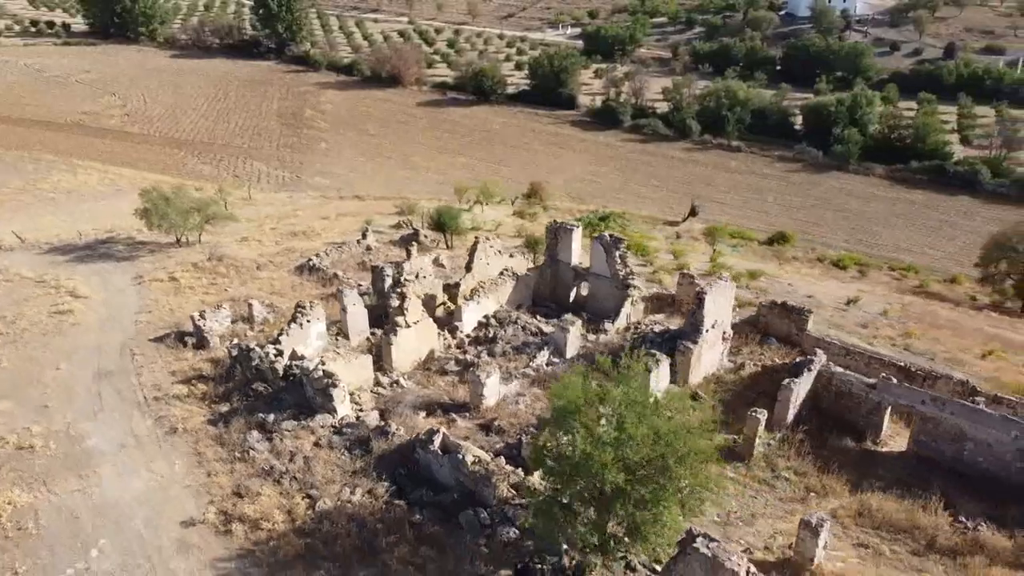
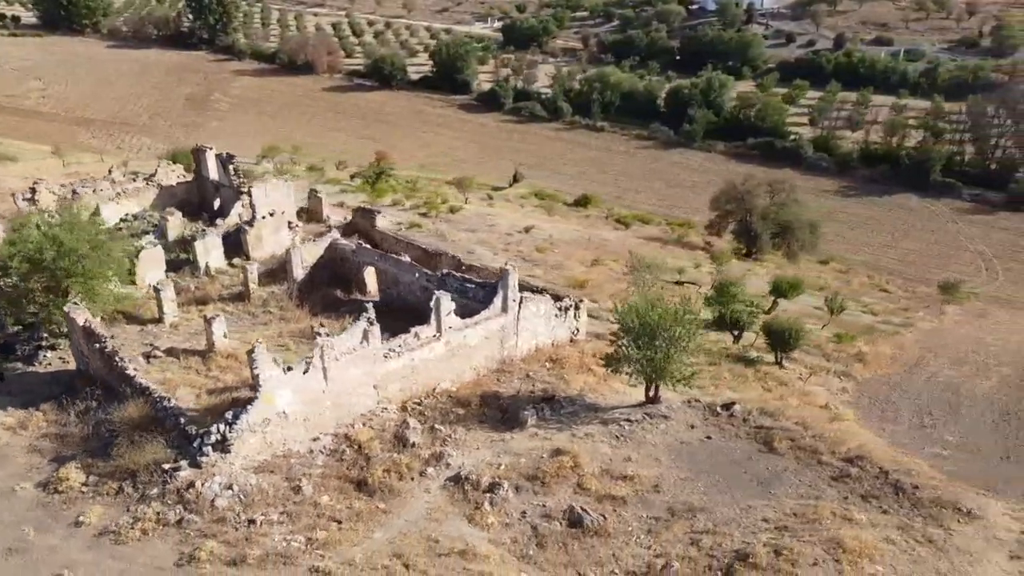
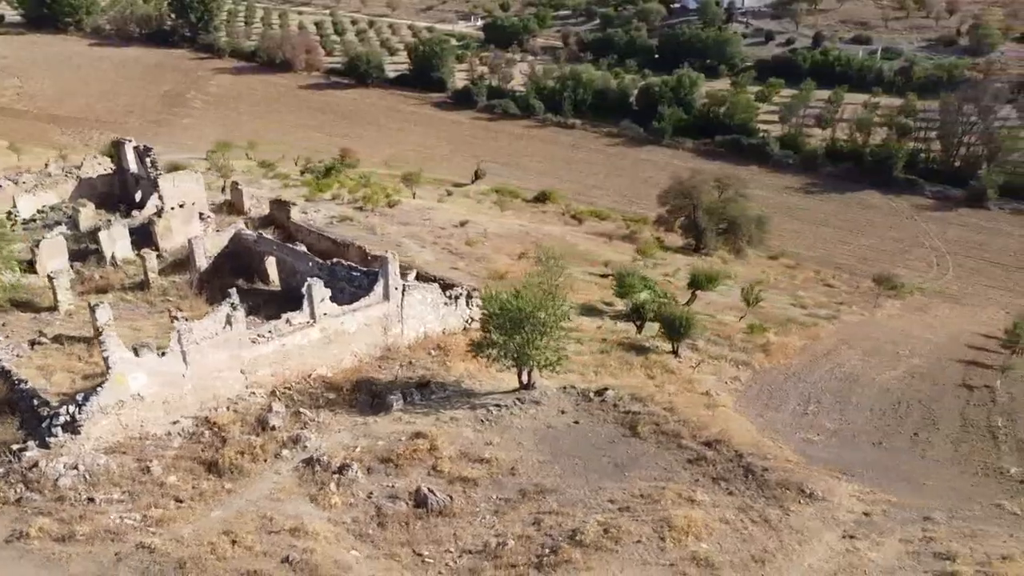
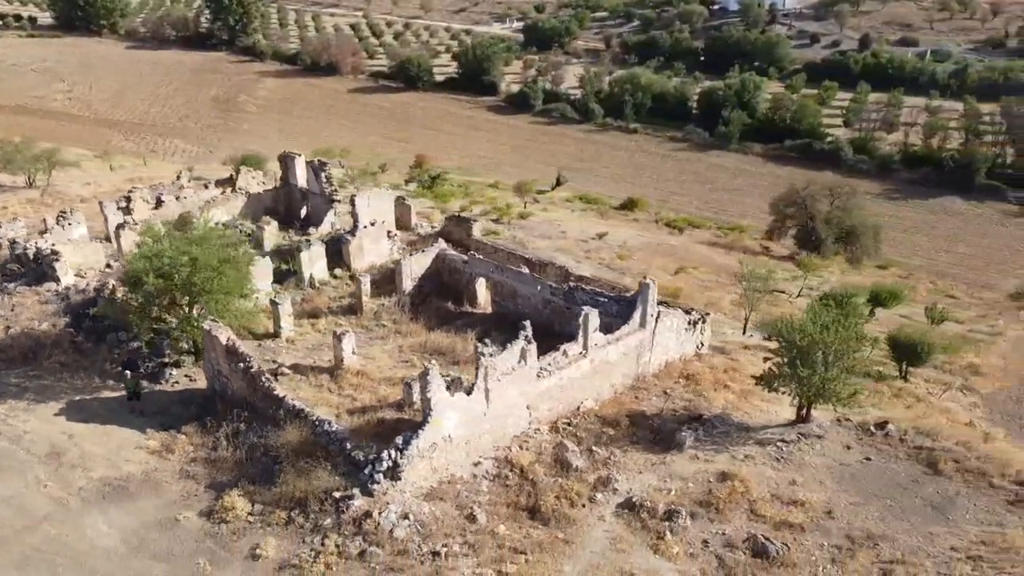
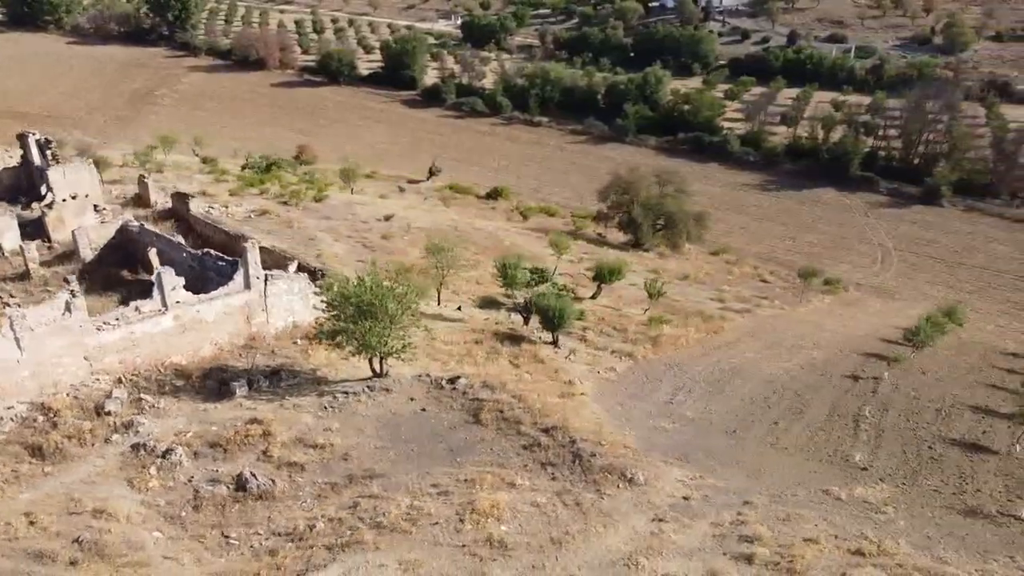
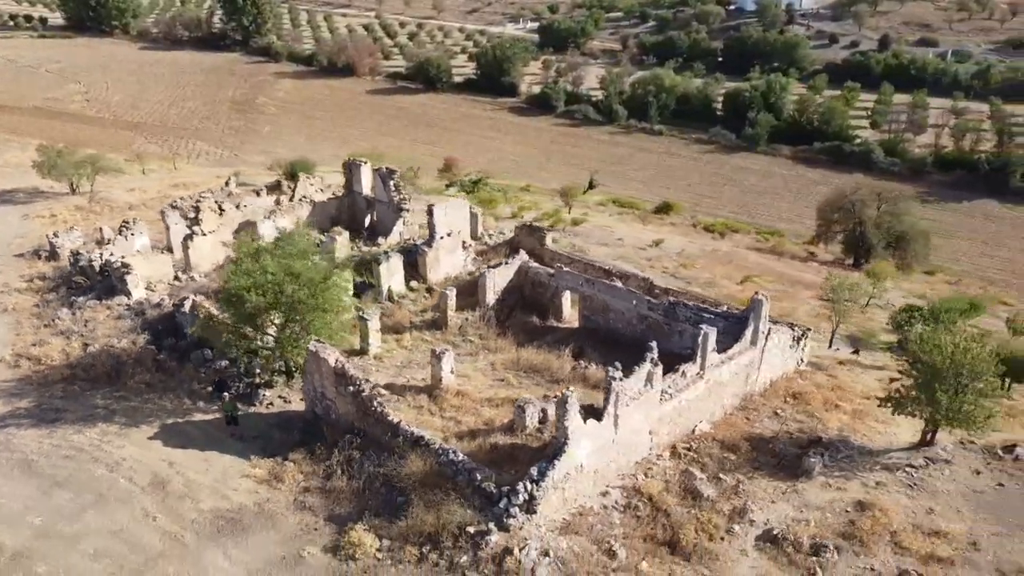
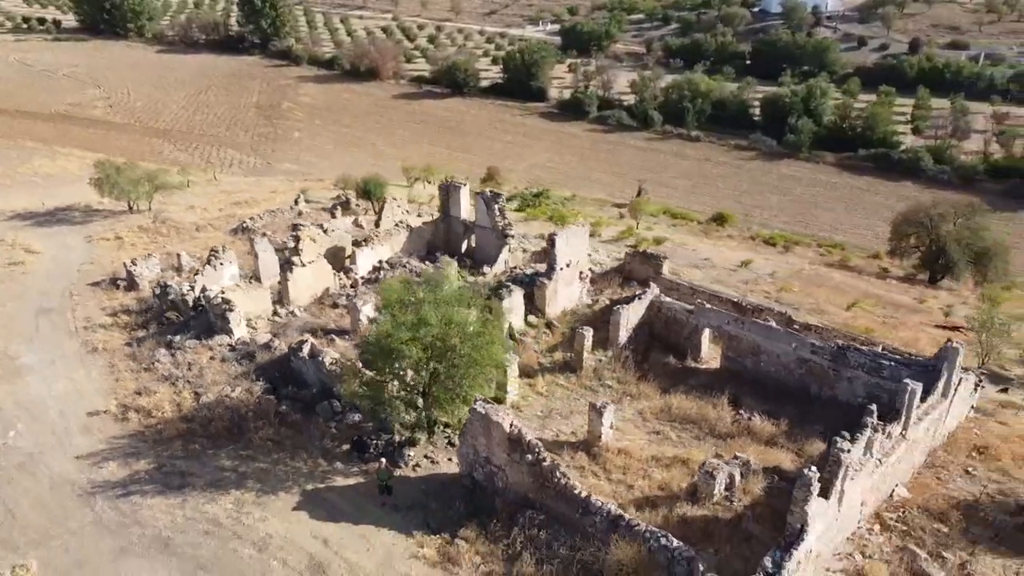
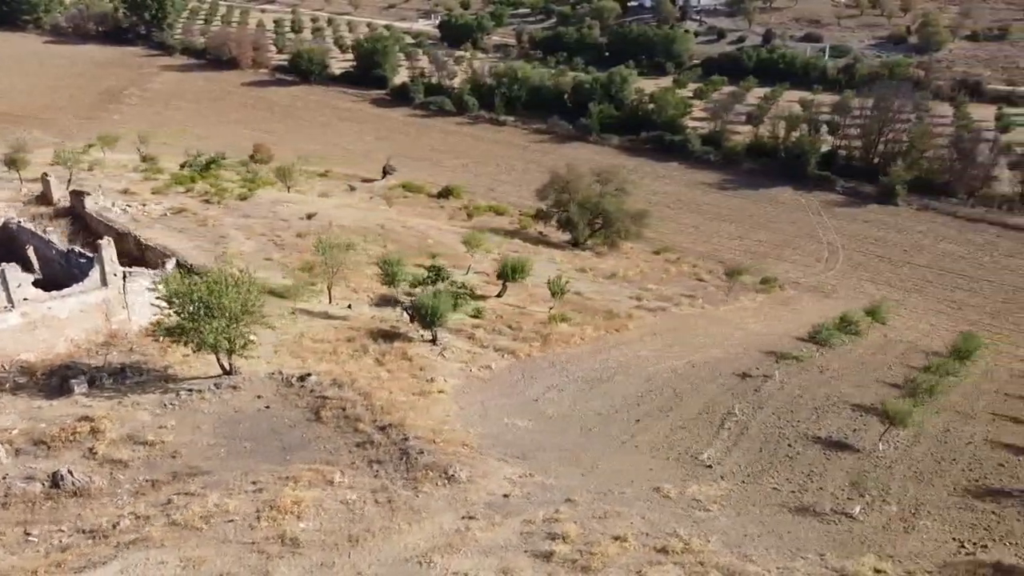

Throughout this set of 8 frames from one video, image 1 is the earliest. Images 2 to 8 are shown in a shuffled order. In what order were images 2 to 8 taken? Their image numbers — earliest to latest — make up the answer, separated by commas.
7, 6, 4, 2, 3, 5, 8
